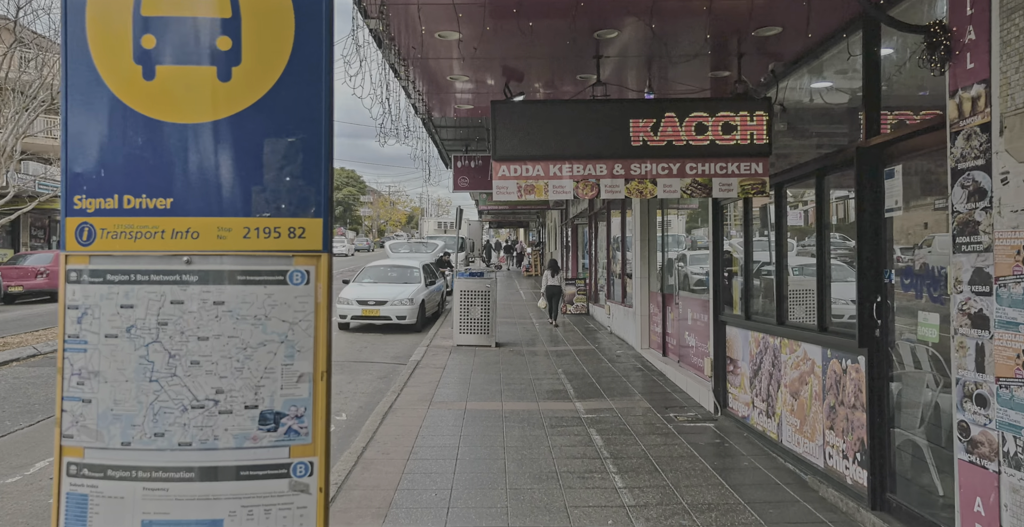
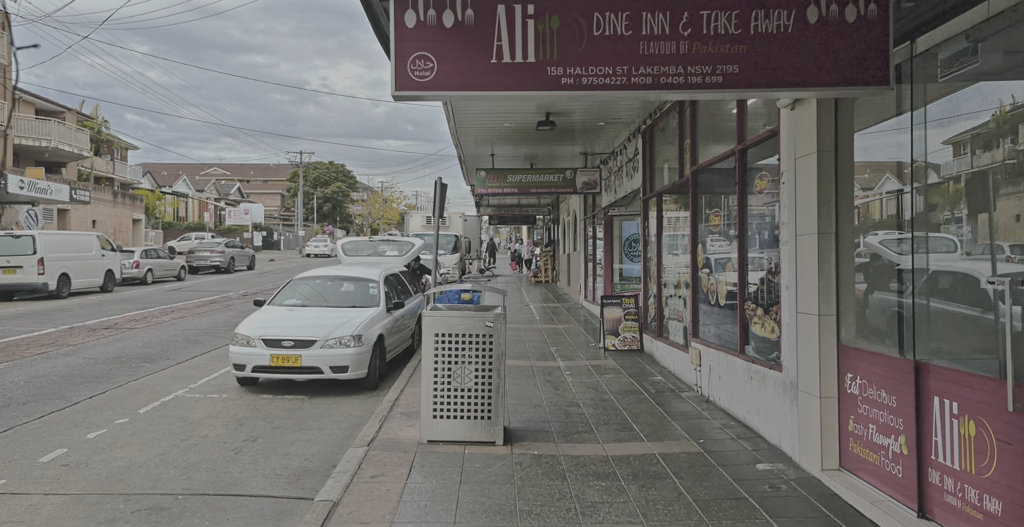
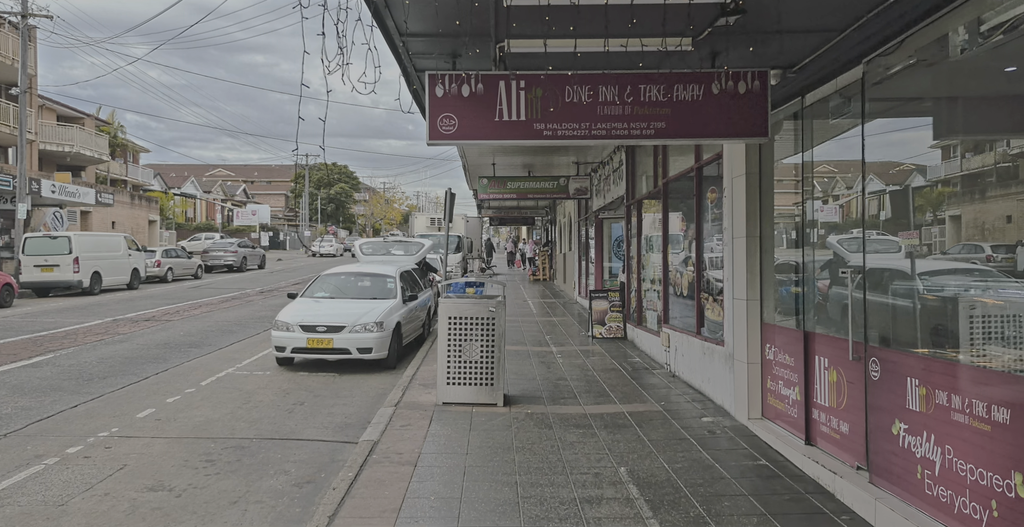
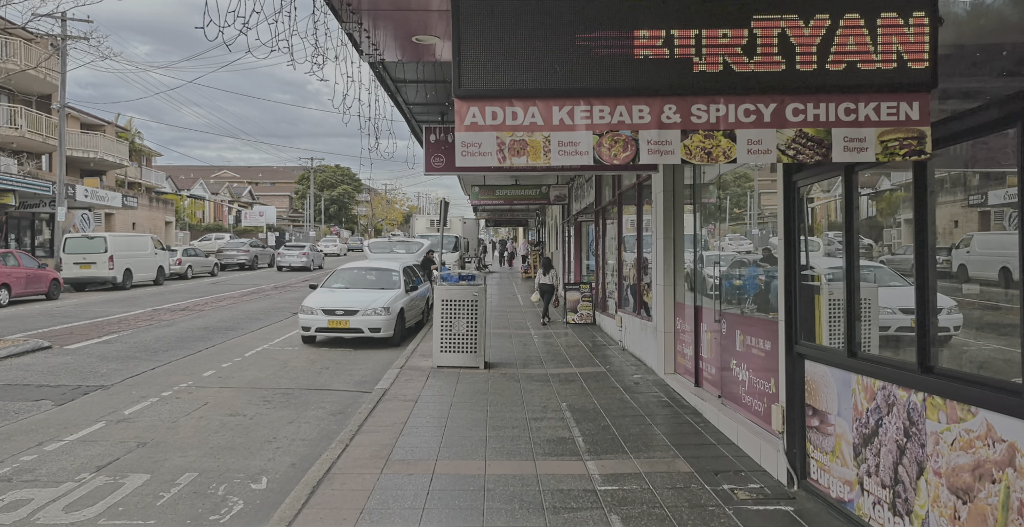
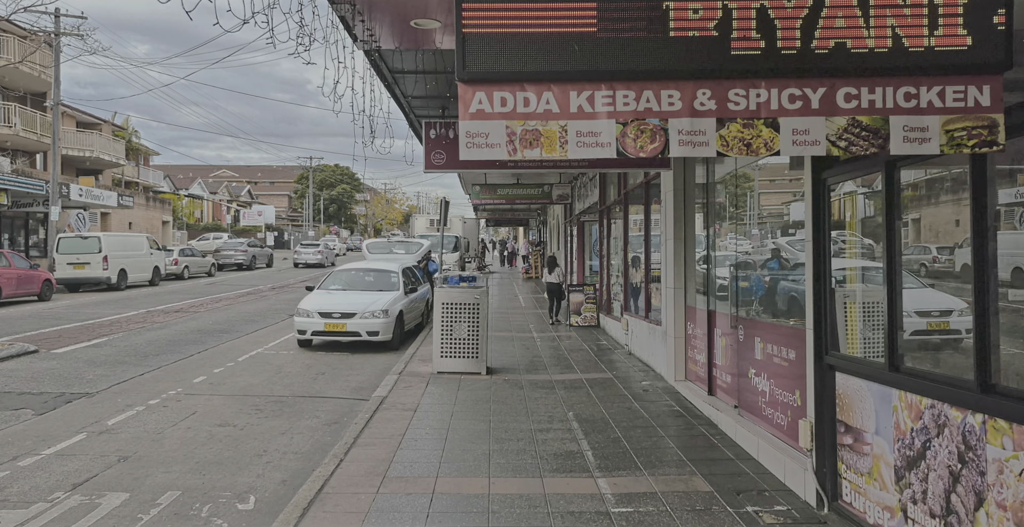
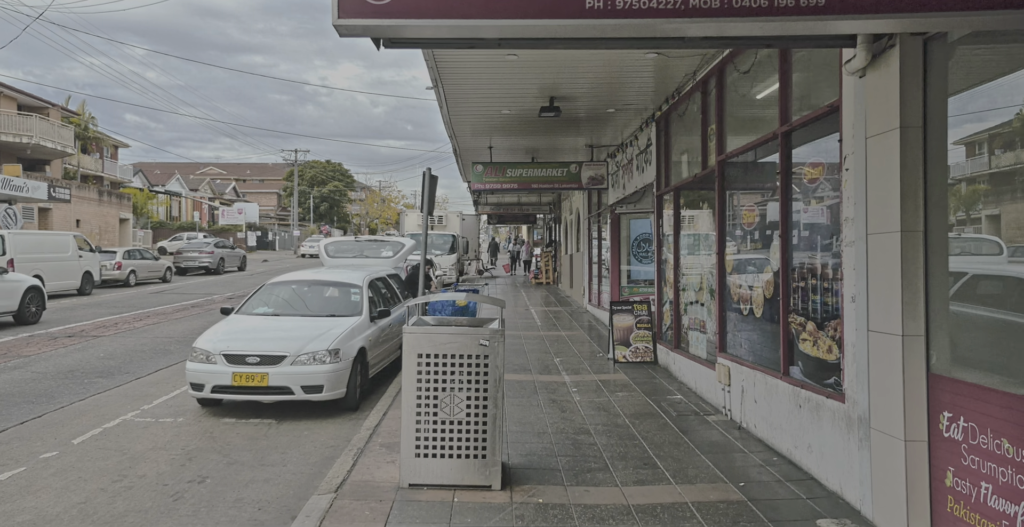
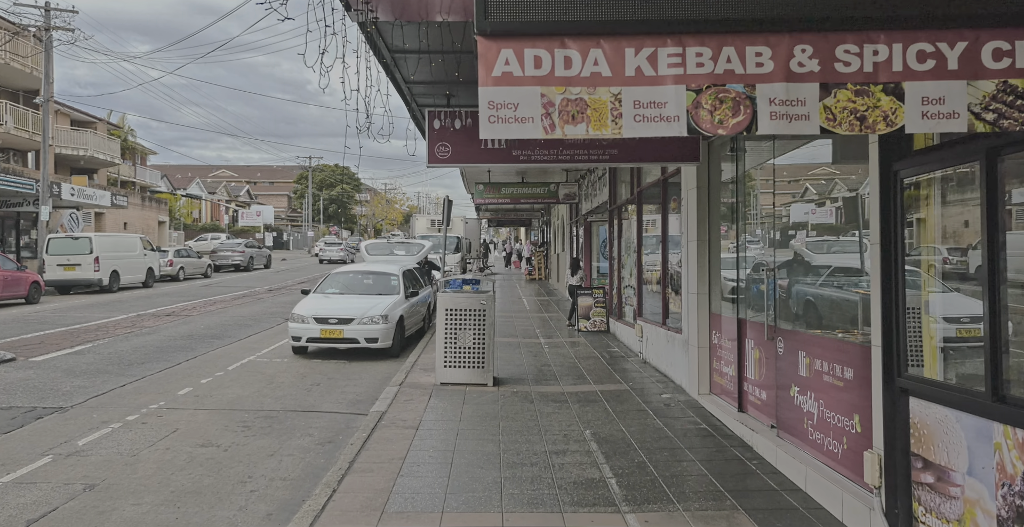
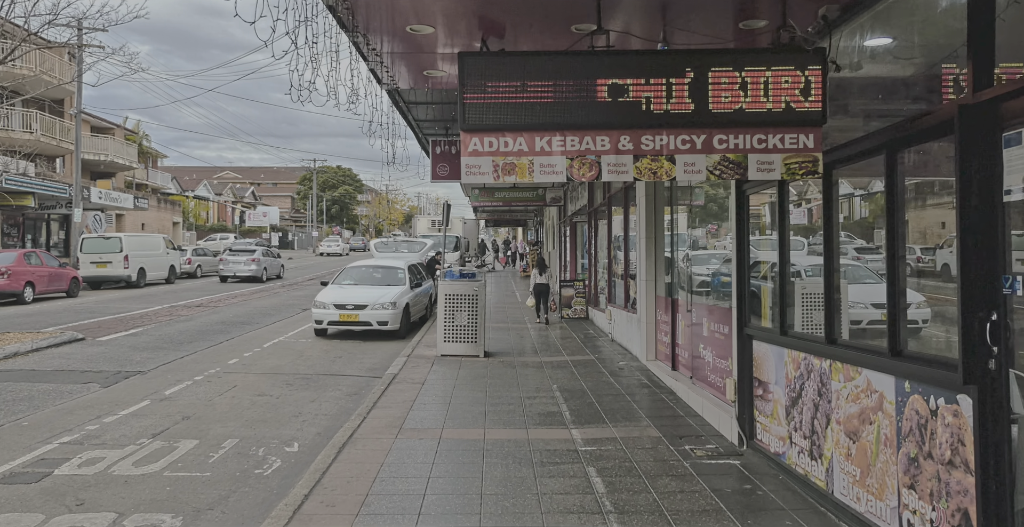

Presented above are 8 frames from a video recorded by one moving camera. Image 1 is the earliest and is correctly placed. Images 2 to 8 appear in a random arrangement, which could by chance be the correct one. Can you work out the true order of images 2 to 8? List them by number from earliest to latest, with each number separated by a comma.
8, 4, 5, 7, 3, 2, 6
